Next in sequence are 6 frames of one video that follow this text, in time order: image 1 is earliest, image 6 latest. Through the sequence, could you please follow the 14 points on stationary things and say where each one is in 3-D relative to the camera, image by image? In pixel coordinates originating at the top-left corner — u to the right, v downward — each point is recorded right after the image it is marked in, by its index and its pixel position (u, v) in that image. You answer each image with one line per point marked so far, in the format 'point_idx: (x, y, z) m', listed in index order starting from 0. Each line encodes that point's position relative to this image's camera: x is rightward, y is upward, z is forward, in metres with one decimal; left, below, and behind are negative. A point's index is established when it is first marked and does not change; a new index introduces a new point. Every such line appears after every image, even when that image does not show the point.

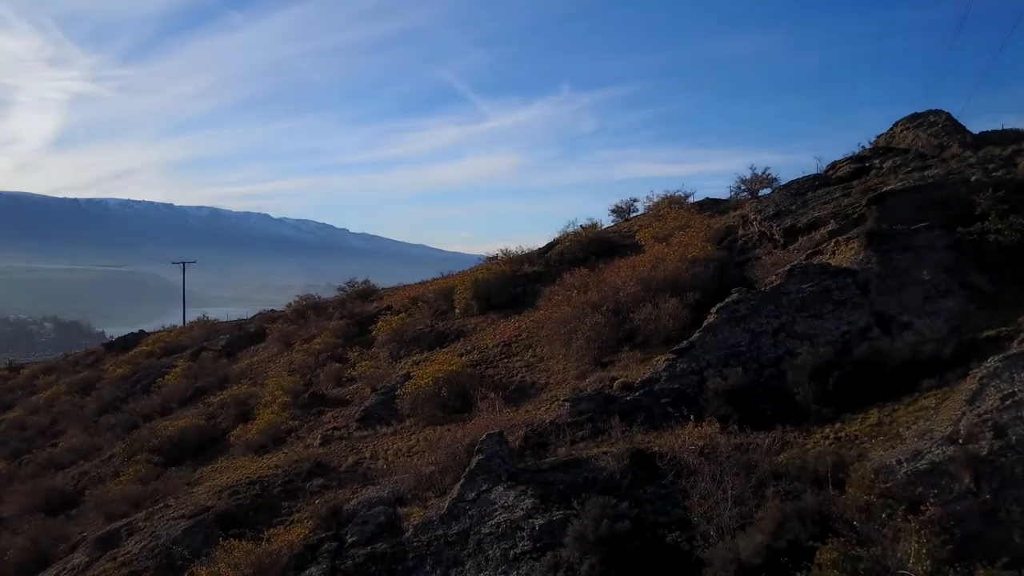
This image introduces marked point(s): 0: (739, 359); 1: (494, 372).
0: (+2.9, -0.9, +10.7) m
1: (-0.3, -1.7, +16.5) m
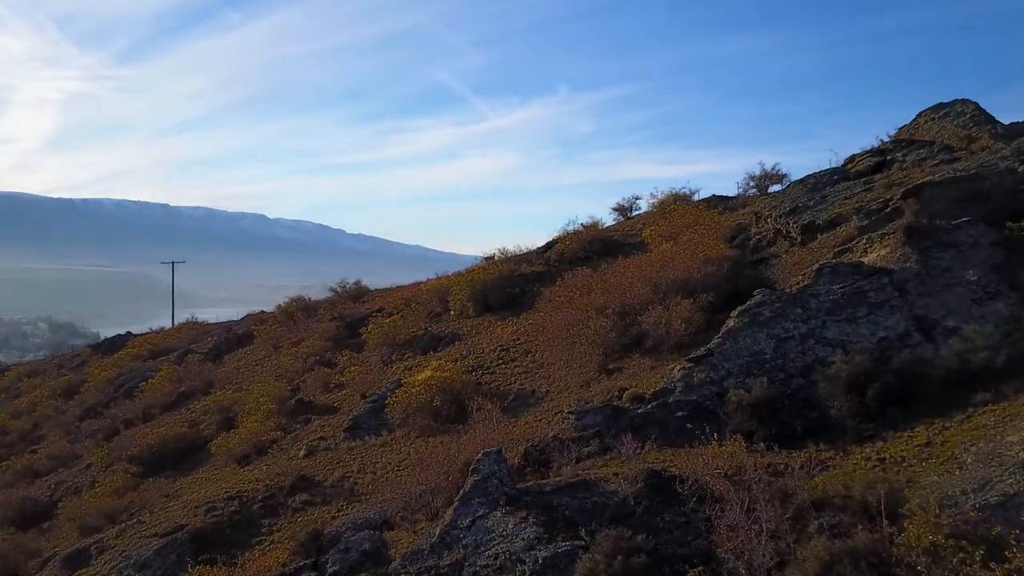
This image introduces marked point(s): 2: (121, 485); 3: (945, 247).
0: (+2.9, -0.9, +9.7) m
1: (-0.4, -1.7, +15.5) m
2: (-8.9, -4.5, +19.3) m
3: (+5.1, +0.5, +9.9) m
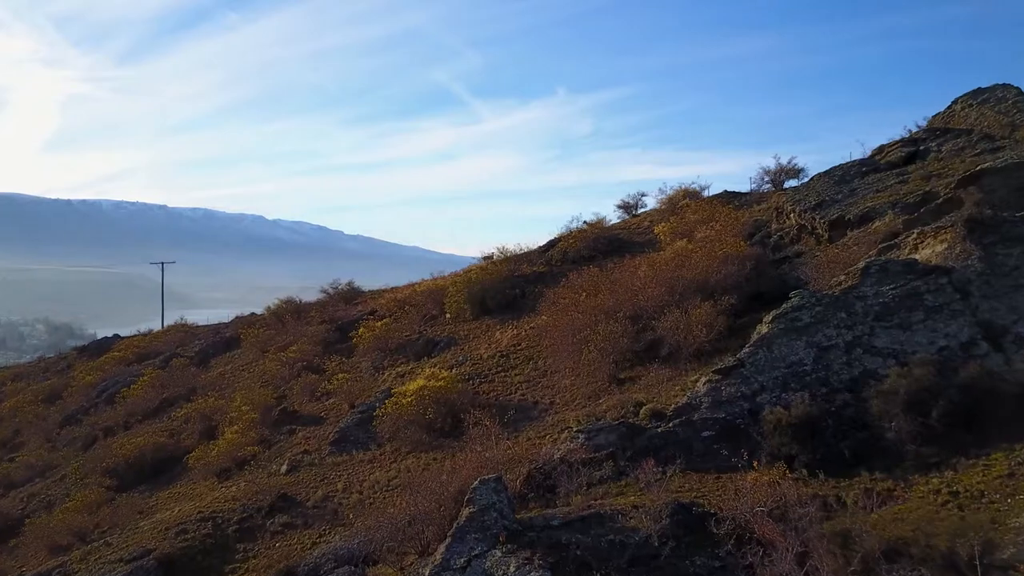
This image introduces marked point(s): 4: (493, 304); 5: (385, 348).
0: (+2.9, -0.9, +8.4) m
1: (-0.4, -1.7, +14.2) m
2: (-8.9, -4.5, +18.0) m
3: (+5.1, +0.5, +8.6) m
4: (-0.4, -0.4, +19.2) m
5: (-3.0, -1.4, +19.7) m
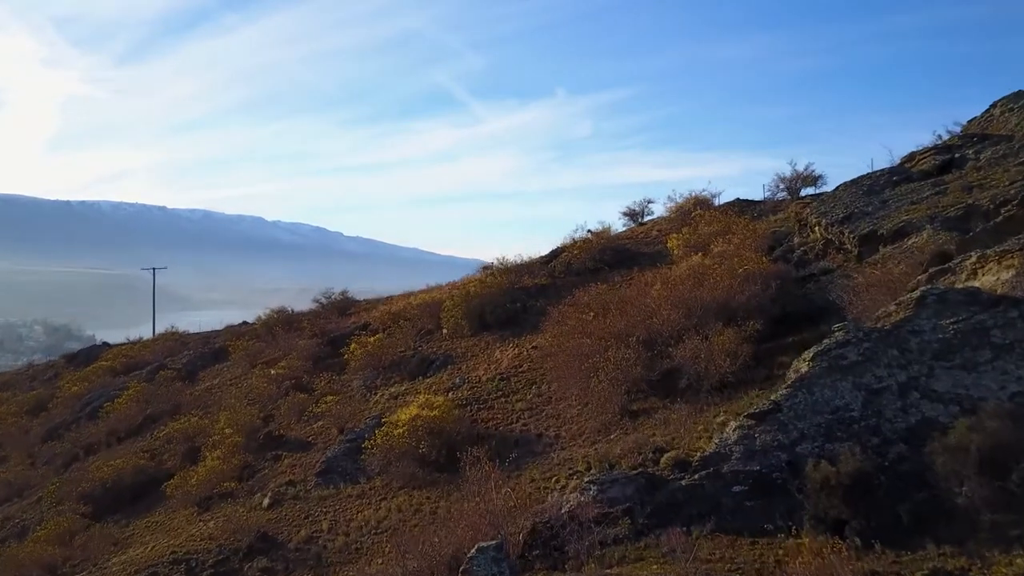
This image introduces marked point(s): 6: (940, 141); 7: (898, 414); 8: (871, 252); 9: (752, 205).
0: (+2.9, -1.2, +7.3) m
1: (-0.4, -2.0, +13.0) m
2: (-8.9, -4.8, +16.9) m
3: (+5.1, +0.2, +7.5) m
4: (-0.4, -0.7, +18.1) m
5: (-2.9, -1.7, +18.5) m
6: (+7.2, +2.5, +14.3) m
7: (+3.3, -1.1, +7.2) m
8: (+5.0, +0.5, +11.9) m
9: (+5.4, +1.9, +19.0) m
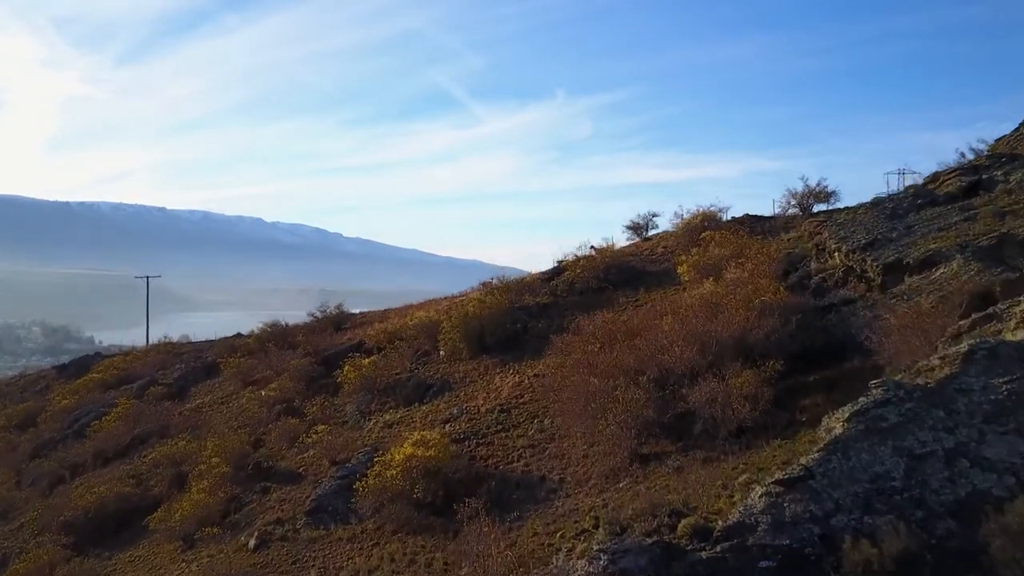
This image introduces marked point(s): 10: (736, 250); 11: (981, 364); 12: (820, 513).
0: (+2.9, -1.6, +6.5) m
1: (-0.3, -2.4, +12.3) m
2: (-8.9, -5.2, +16.1) m
3: (+5.1, -0.3, +6.8) m
4: (-0.4, -1.1, +17.3) m
5: (-2.9, -2.1, +17.8) m
6: (+7.2, +2.0, +13.6) m
7: (+3.3, -1.5, +6.4) m
8: (+5.0, +0.1, +11.2) m
9: (+5.4, +1.4, +18.3) m
10: (+3.9, +0.7, +14.8) m
11: (+3.9, -0.6, +7.0) m
12: (+2.4, -1.8, +6.7) m
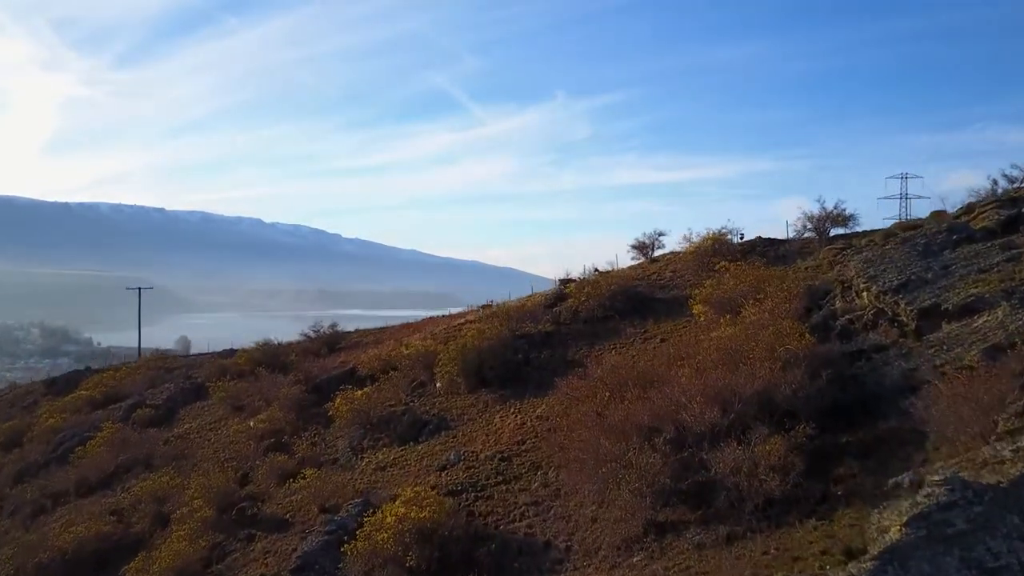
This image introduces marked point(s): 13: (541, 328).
0: (+2.9, -2.2, +5.5) m
1: (-0.3, -3.0, +11.3) m
2: (-8.9, -5.8, +15.1) m
3: (+5.2, -0.8, +5.8) m
4: (-0.4, -1.7, +16.3) m
5: (-2.9, -2.7, +16.8) m
6: (+7.3, +1.4, +12.6) m
7: (+3.3, -2.1, +5.5) m
8: (+5.1, -0.5, +10.2) m
9: (+5.4, +0.8, +17.3) m
10: (+4.0, +0.1, +13.9) m
11: (+3.9, -1.2, +6.1) m
12: (+2.5, -2.4, +5.8) m
13: (+0.6, -0.9, +17.6) m
